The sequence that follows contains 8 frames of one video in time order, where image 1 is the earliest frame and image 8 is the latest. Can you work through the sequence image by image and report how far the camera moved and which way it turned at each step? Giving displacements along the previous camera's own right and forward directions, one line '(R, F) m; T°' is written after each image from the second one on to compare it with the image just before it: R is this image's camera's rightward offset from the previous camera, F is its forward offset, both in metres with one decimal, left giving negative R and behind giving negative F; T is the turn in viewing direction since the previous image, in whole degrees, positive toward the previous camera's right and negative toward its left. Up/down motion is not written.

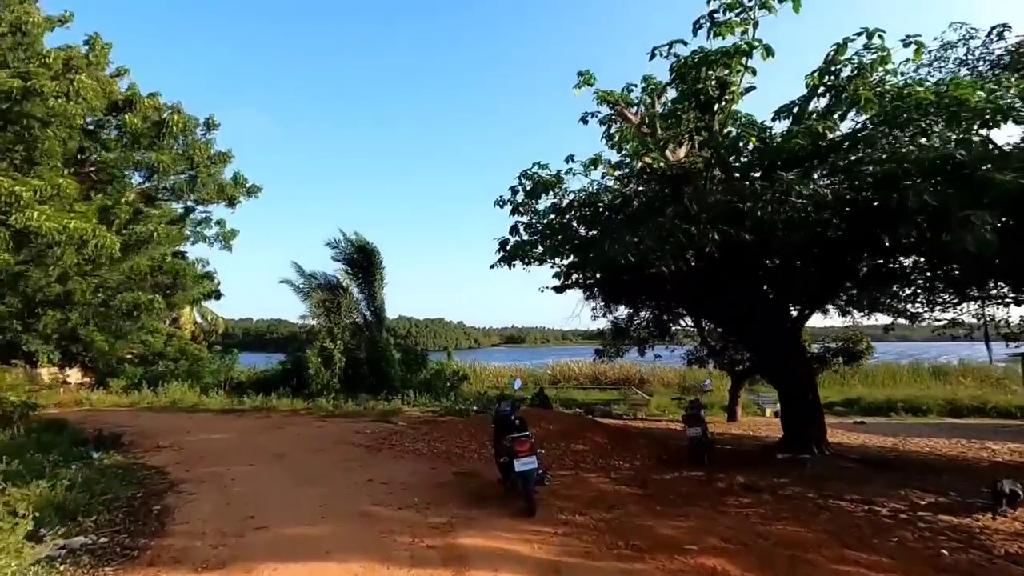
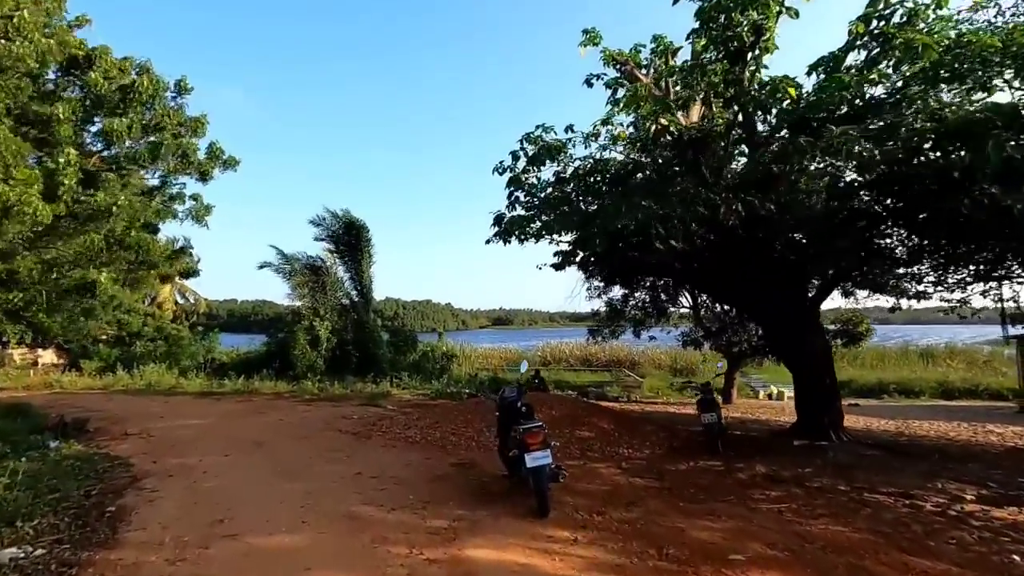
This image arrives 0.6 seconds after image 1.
(-0.2, +0.7) m; +1°
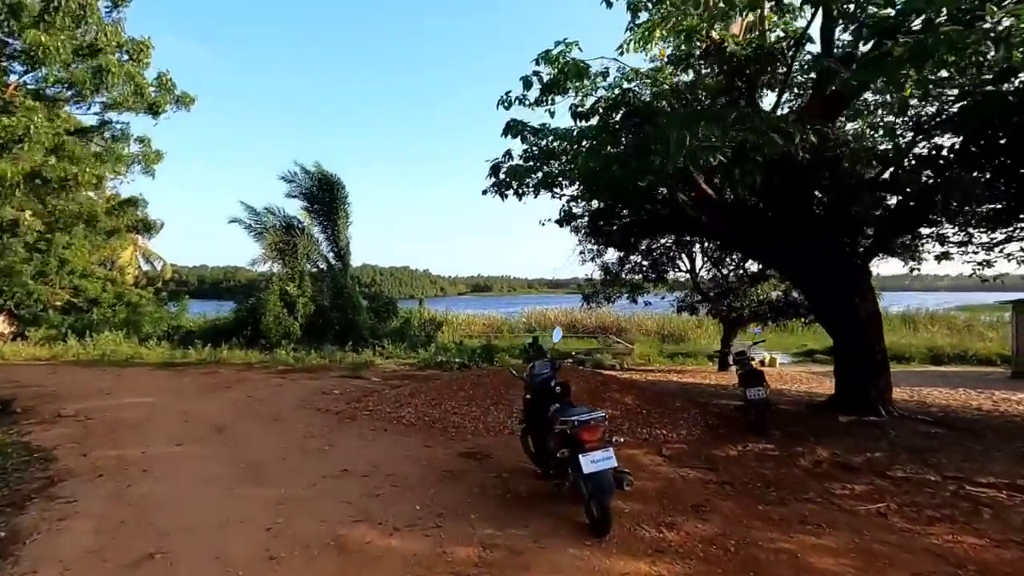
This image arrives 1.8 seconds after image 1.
(-0.4, +1.3) m; +2°
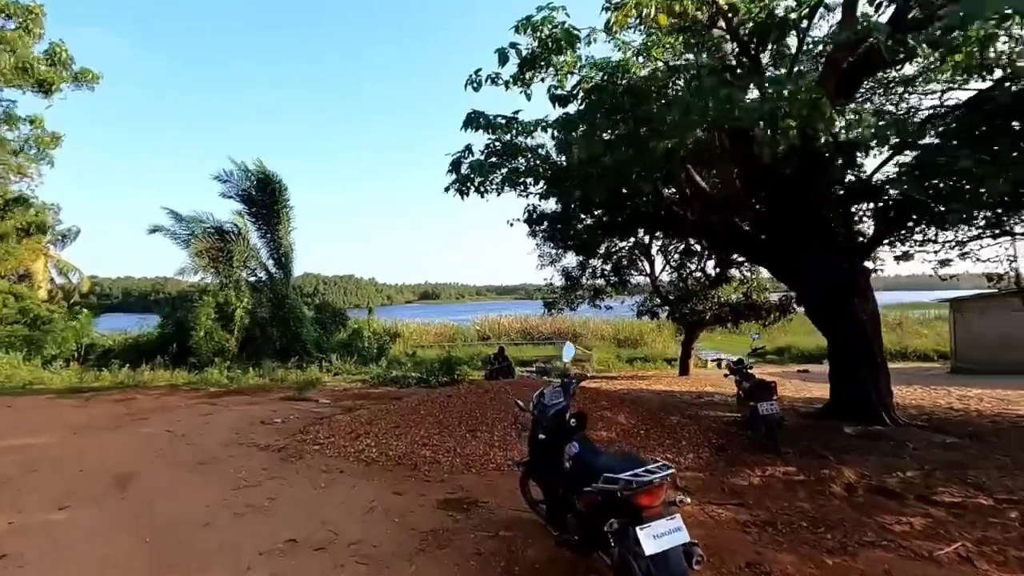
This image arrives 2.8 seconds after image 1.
(-0.3, +1.0) m; +6°
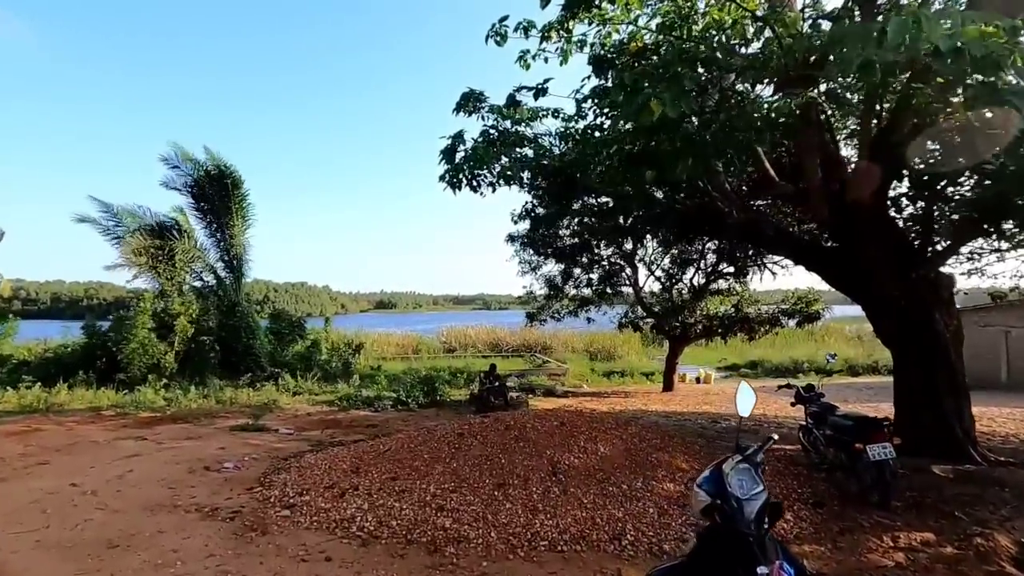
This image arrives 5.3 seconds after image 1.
(-0.7, +1.5) m; +5°
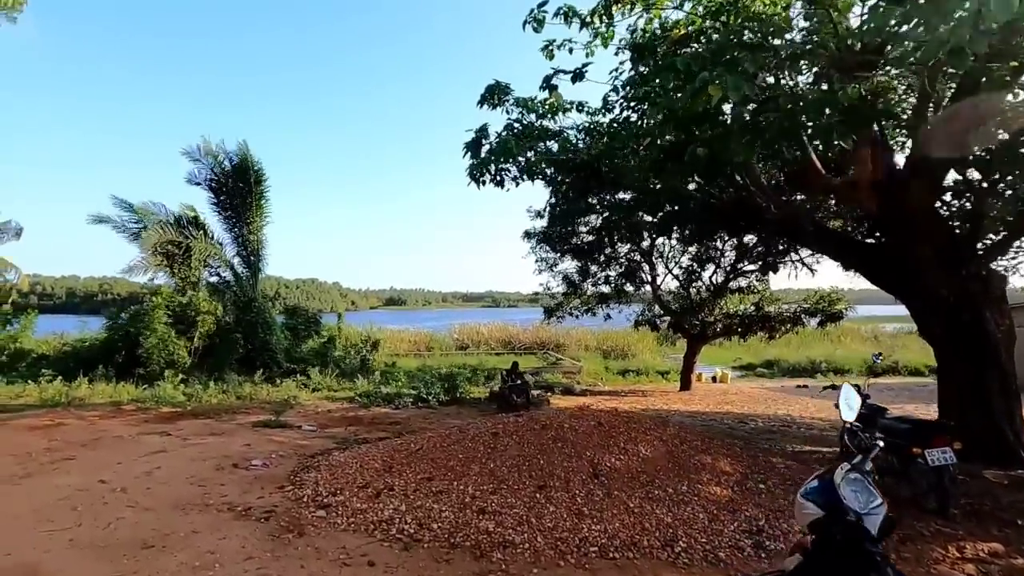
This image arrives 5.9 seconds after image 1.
(-0.3, +0.2) m; -1°
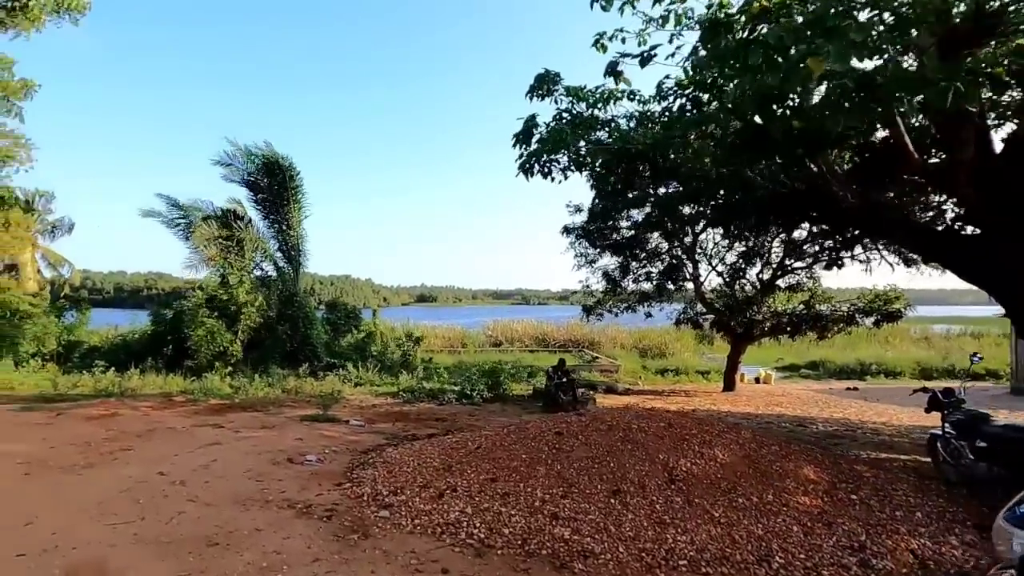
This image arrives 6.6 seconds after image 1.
(-0.3, +0.2) m; -3°
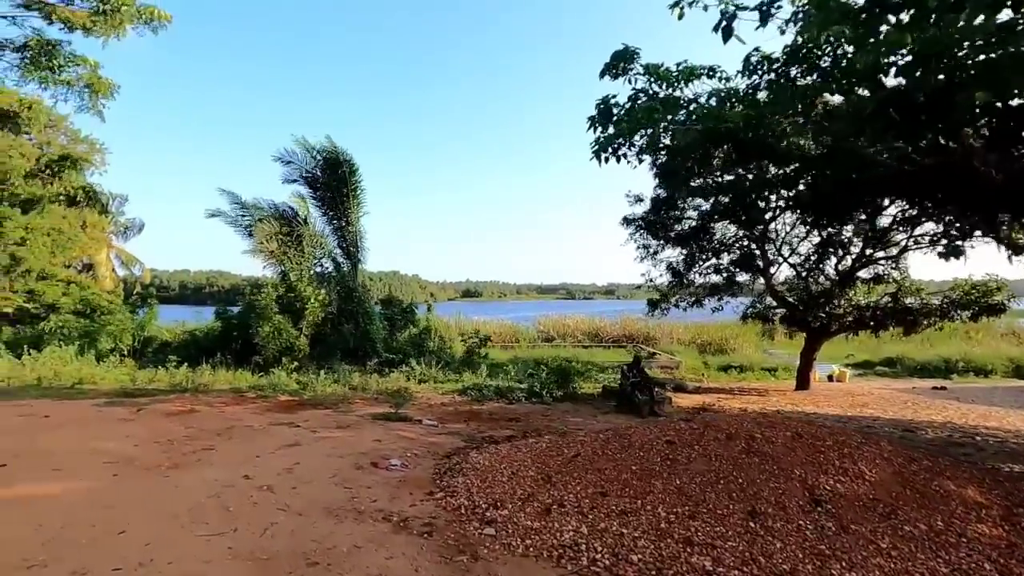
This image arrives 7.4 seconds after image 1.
(-0.5, +0.4) m; -5°
